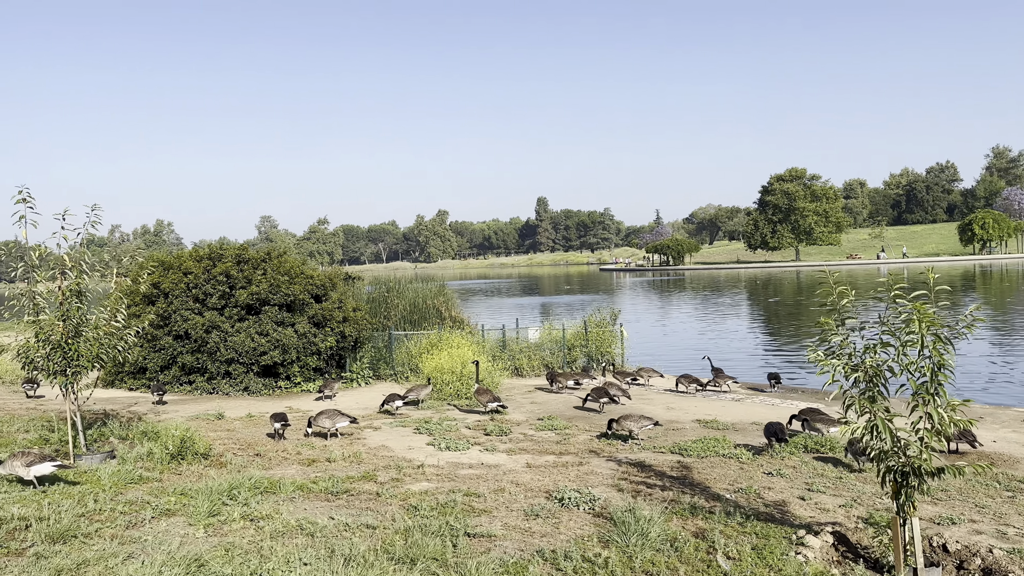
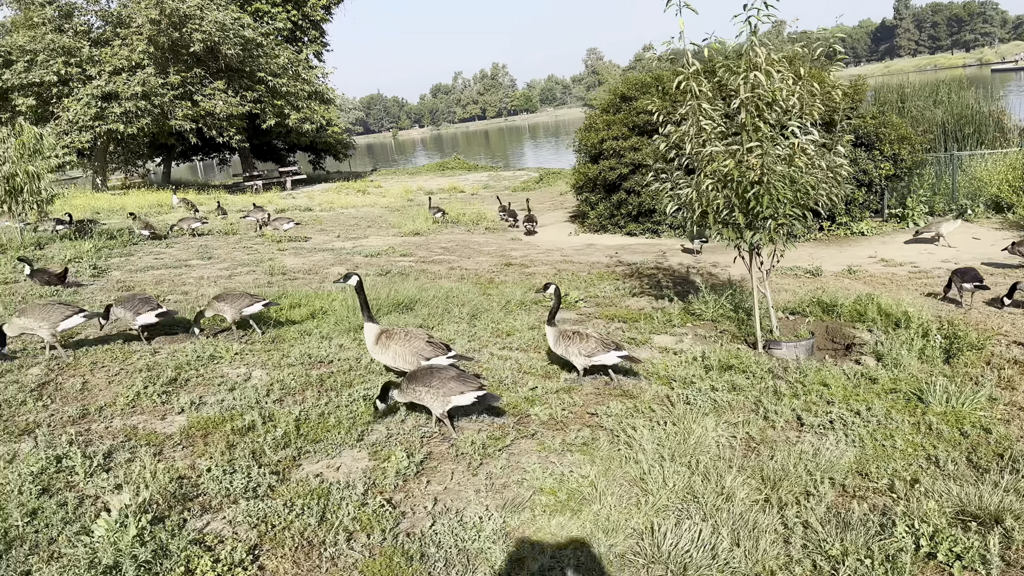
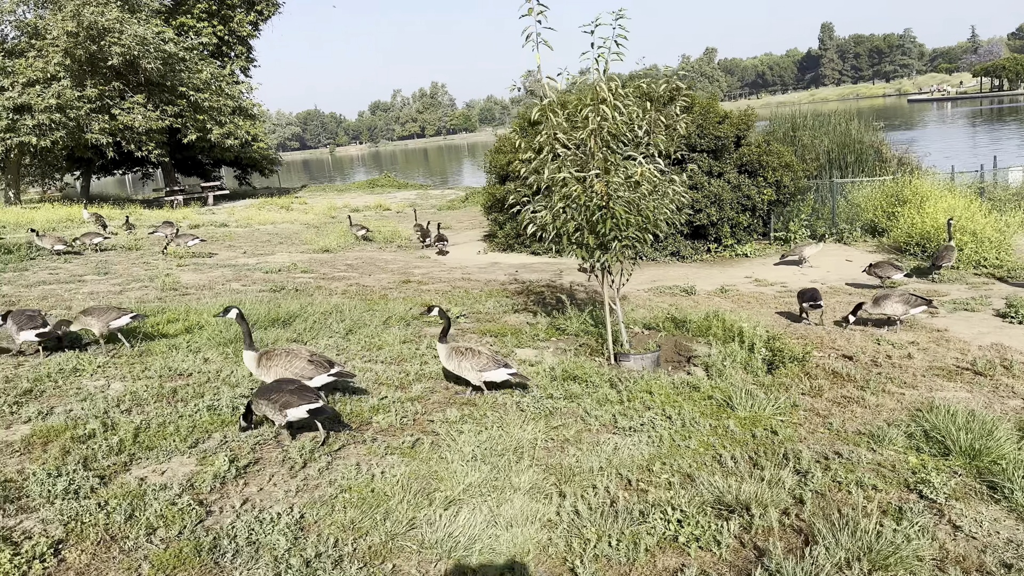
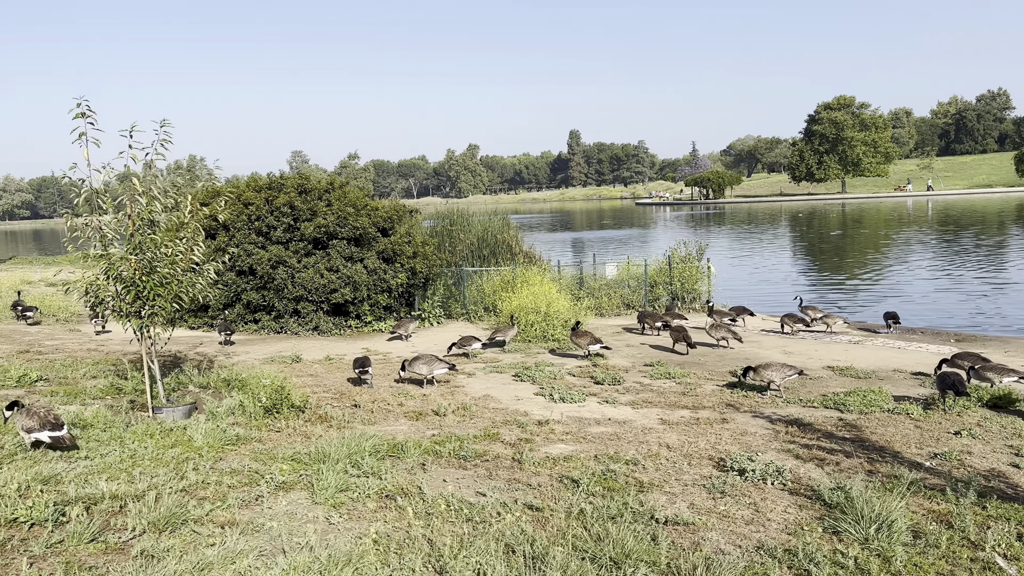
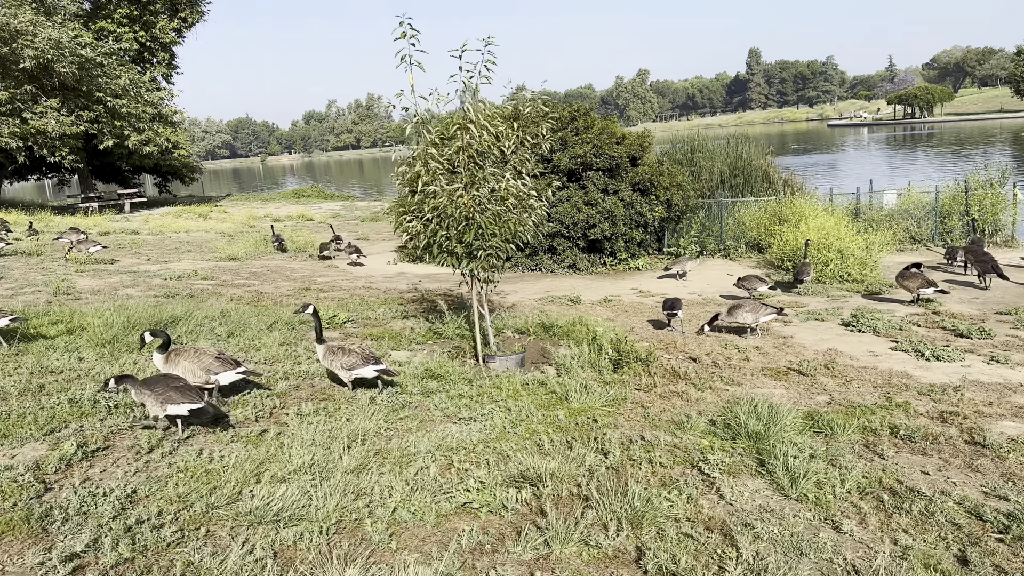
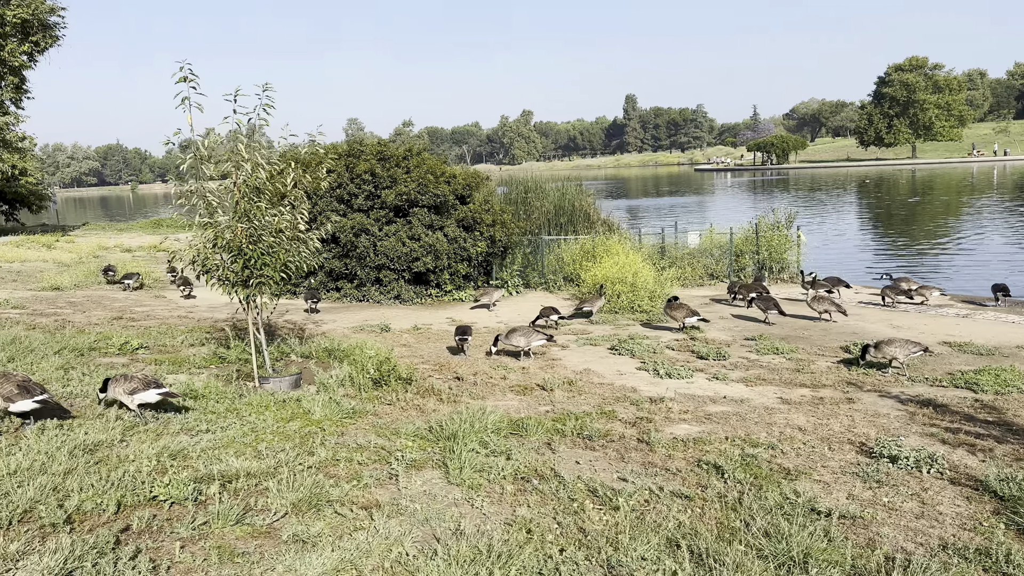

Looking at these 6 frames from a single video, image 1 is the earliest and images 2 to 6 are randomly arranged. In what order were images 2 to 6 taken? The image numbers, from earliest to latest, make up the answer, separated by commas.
4, 6, 5, 3, 2
